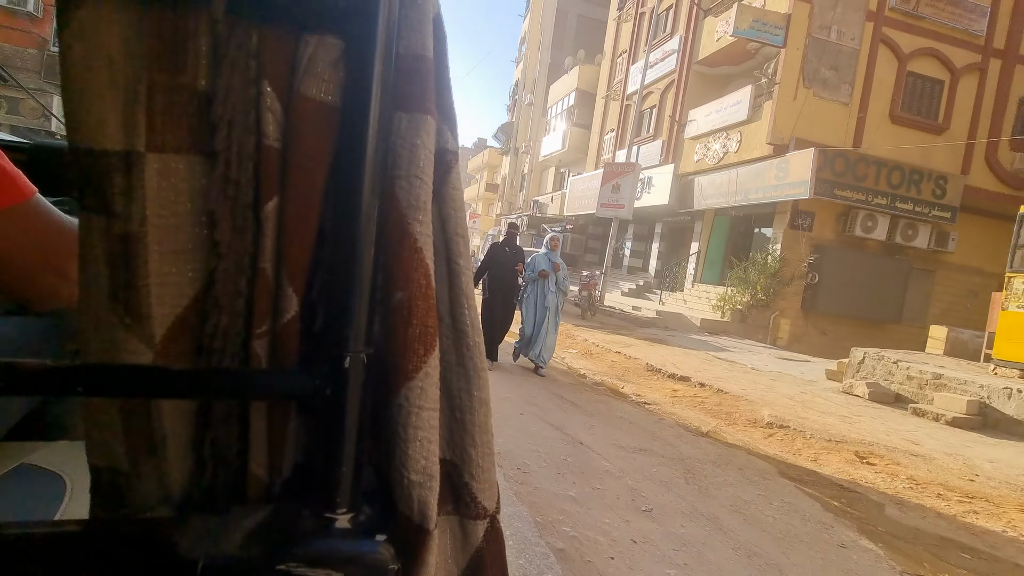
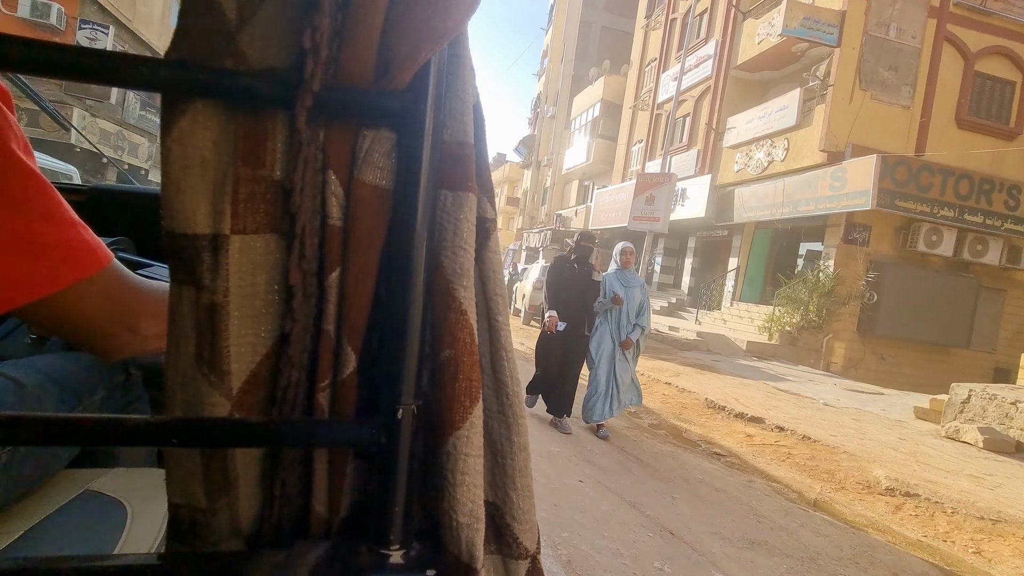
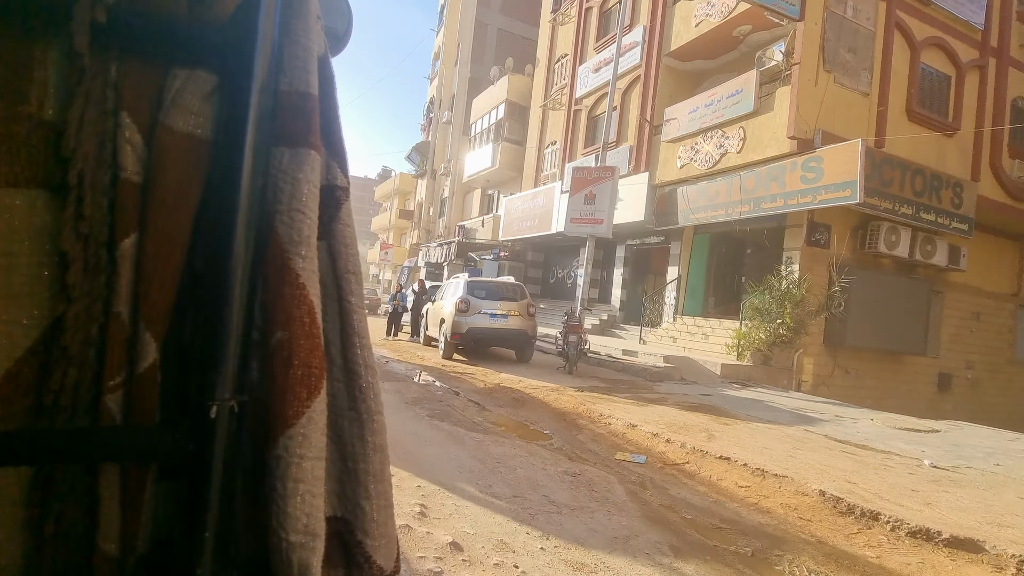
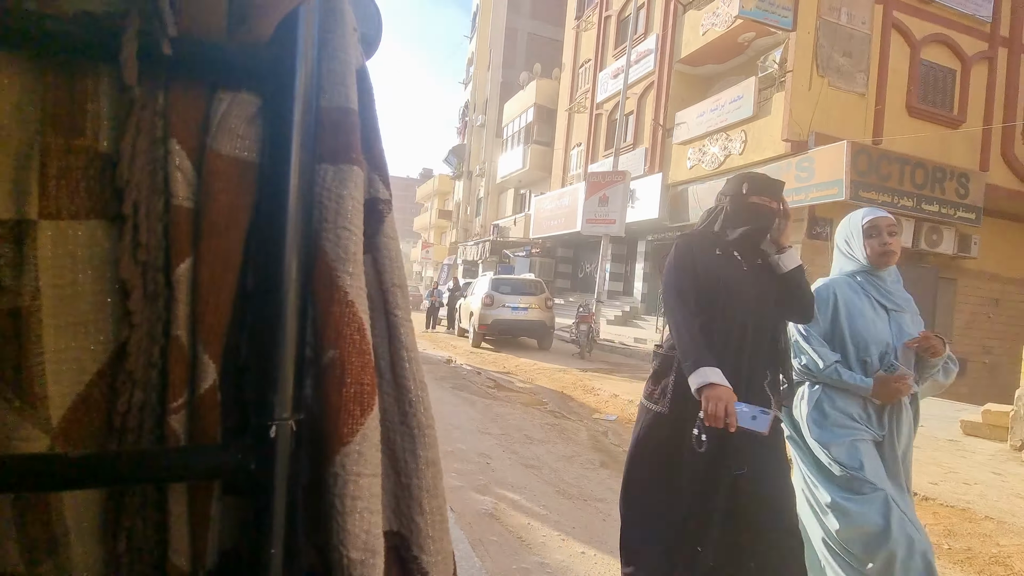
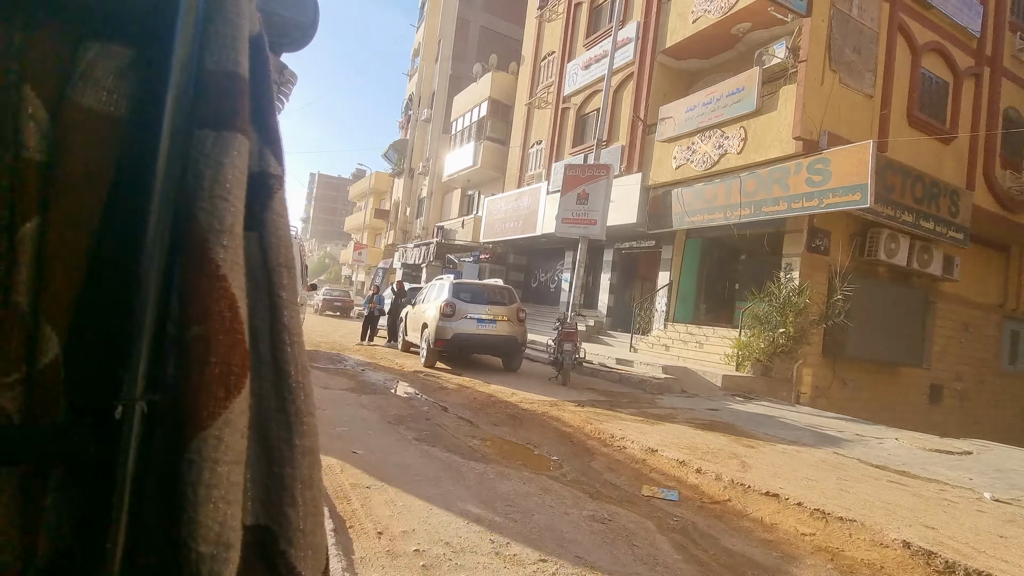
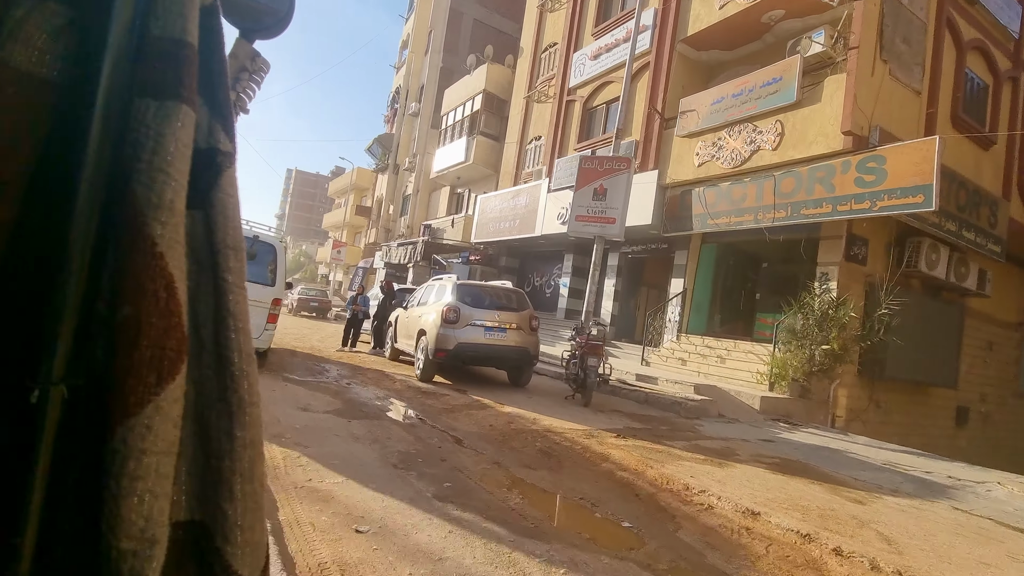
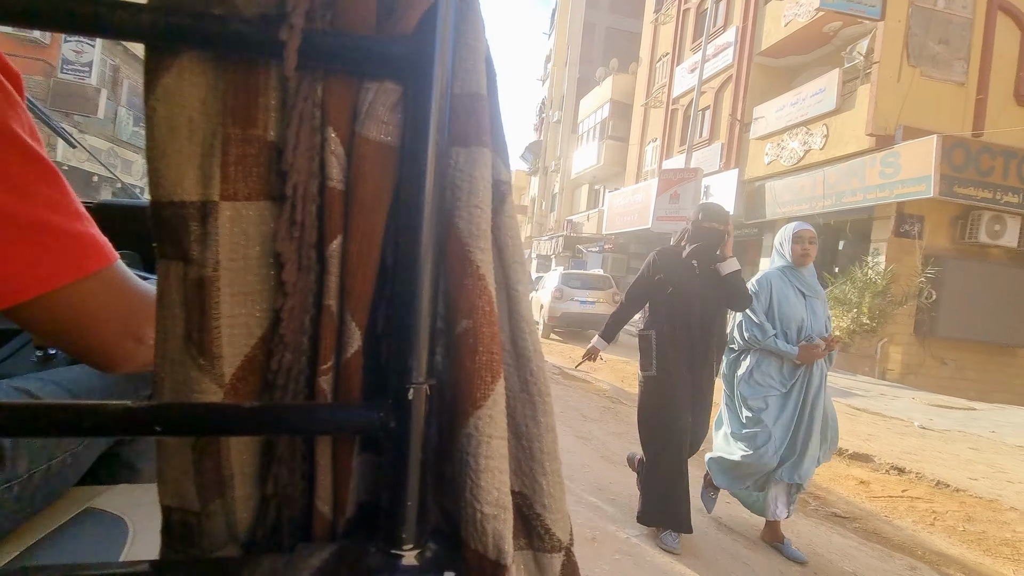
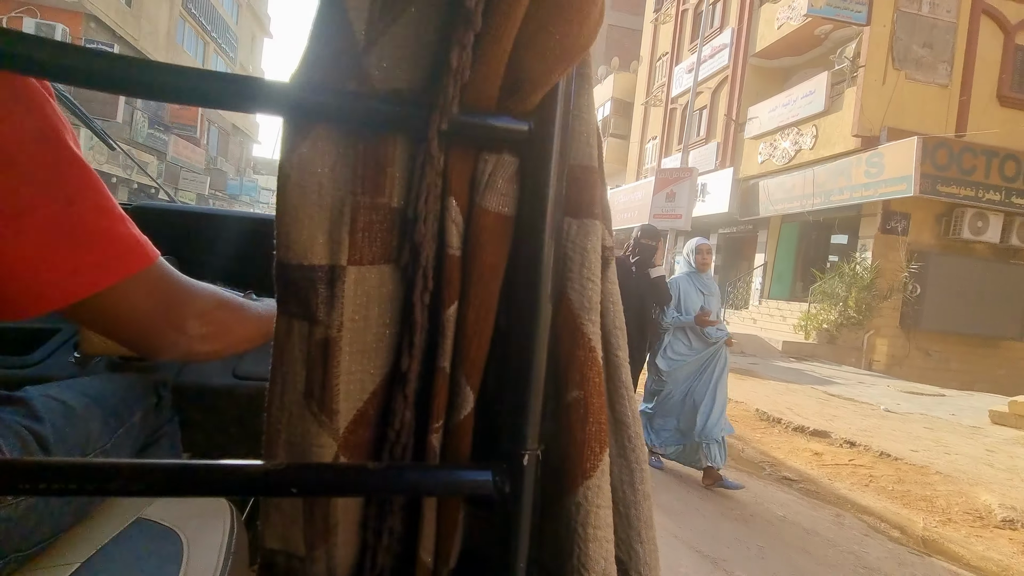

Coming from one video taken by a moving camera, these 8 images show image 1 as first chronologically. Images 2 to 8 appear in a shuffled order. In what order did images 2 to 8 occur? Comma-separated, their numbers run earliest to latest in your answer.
2, 8, 7, 4, 3, 5, 6
